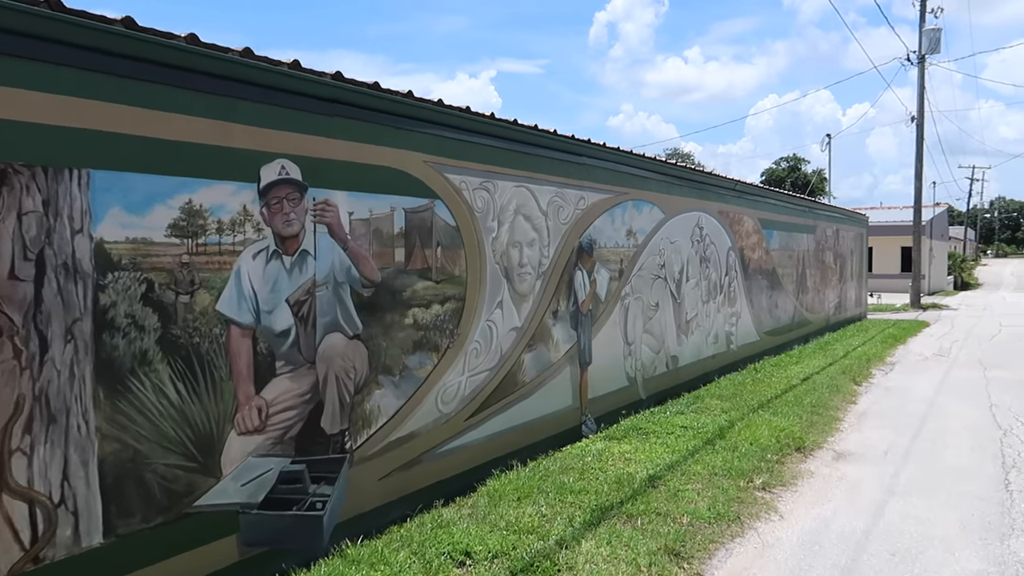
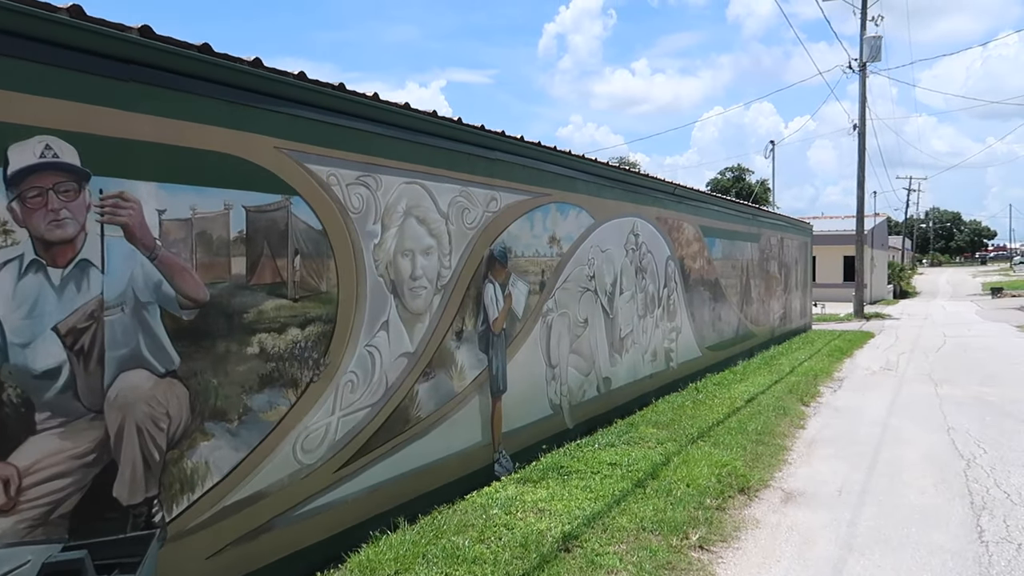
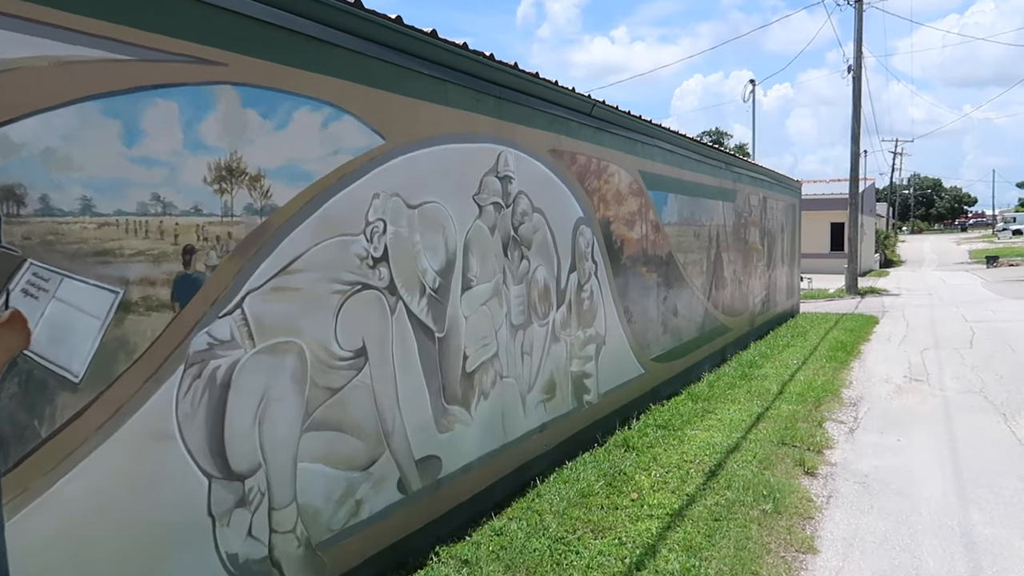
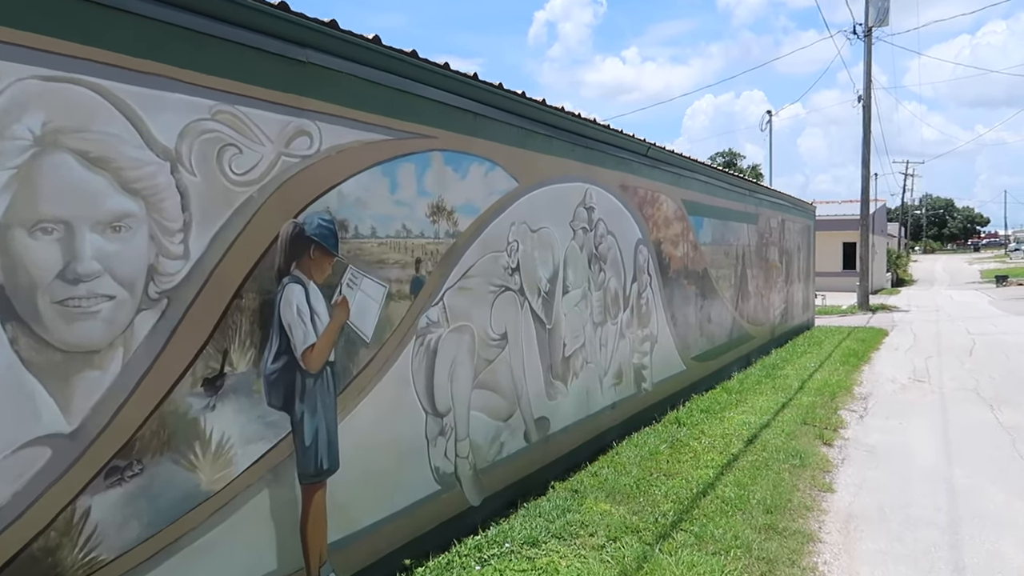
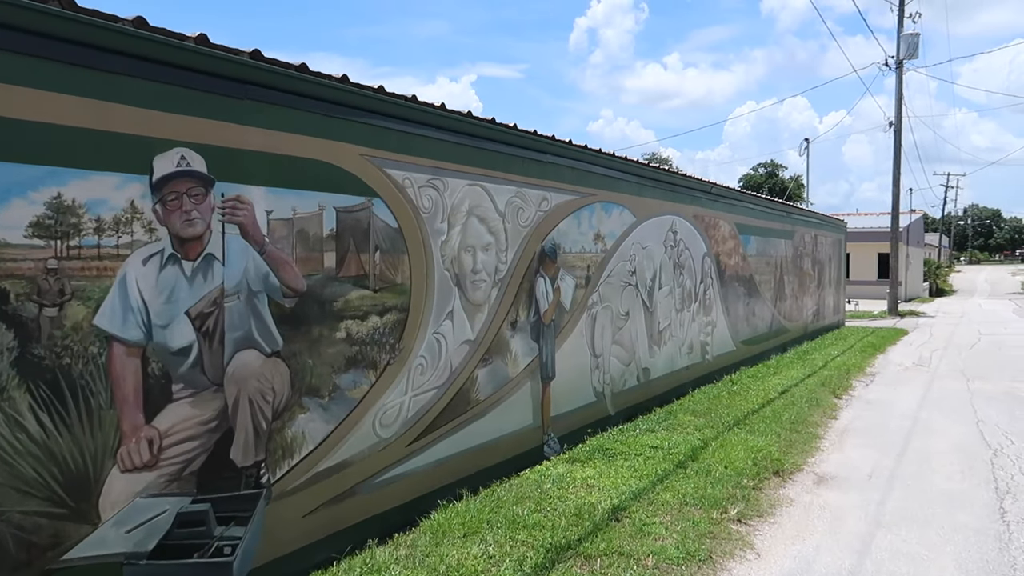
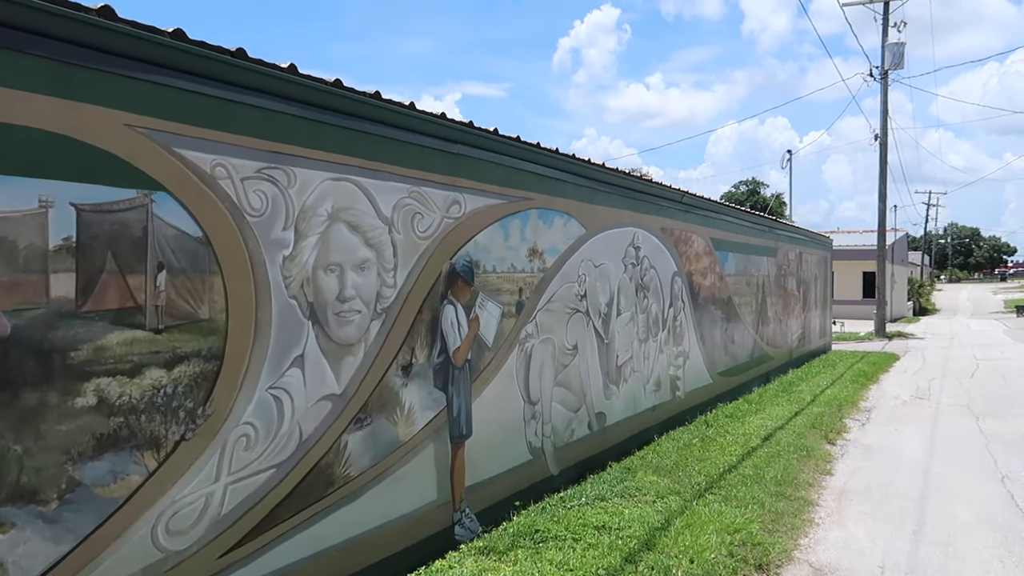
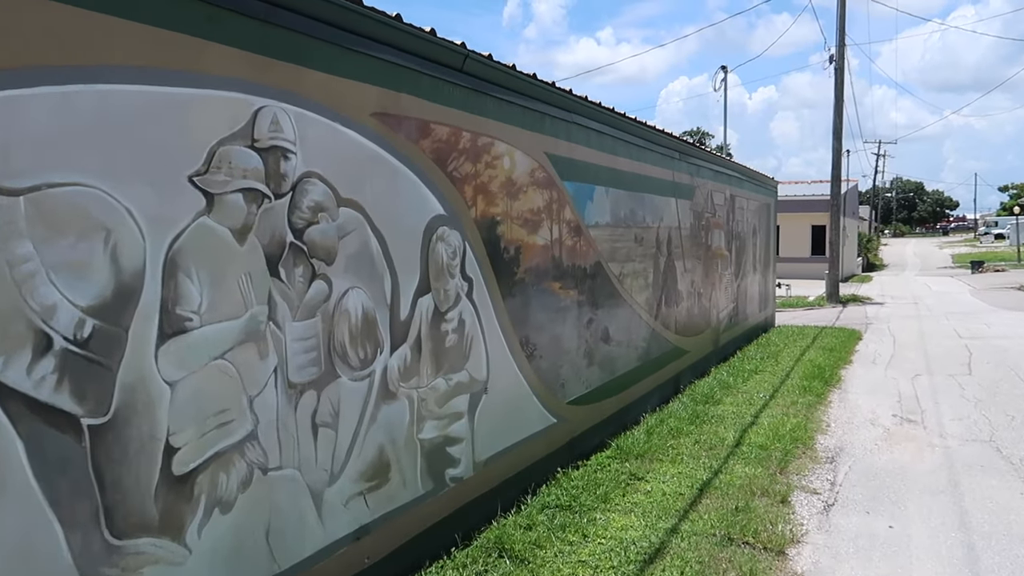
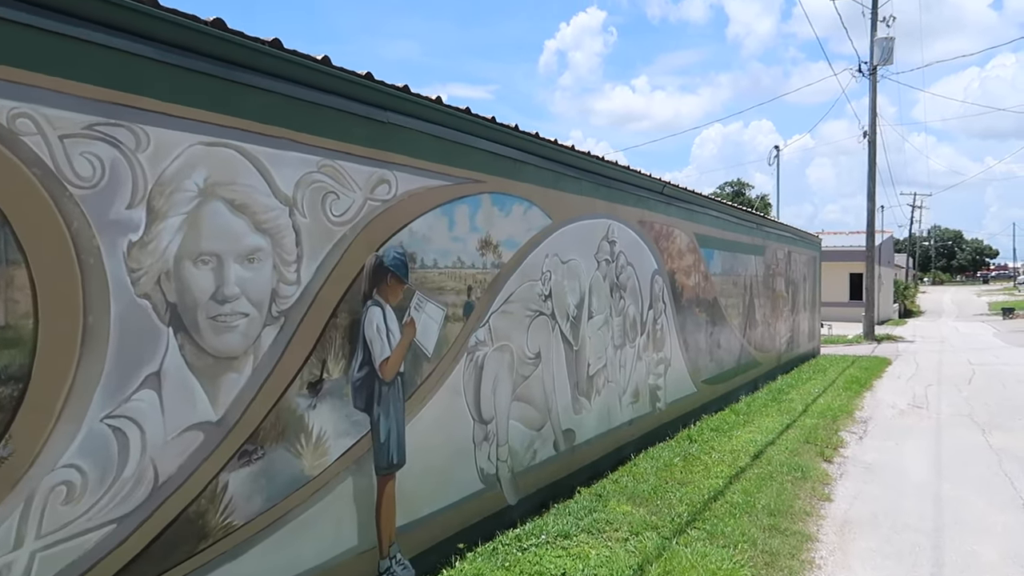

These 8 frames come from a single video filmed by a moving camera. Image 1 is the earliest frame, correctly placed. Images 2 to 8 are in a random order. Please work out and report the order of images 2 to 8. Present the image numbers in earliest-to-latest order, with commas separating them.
5, 2, 6, 8, 4, 3, 7
